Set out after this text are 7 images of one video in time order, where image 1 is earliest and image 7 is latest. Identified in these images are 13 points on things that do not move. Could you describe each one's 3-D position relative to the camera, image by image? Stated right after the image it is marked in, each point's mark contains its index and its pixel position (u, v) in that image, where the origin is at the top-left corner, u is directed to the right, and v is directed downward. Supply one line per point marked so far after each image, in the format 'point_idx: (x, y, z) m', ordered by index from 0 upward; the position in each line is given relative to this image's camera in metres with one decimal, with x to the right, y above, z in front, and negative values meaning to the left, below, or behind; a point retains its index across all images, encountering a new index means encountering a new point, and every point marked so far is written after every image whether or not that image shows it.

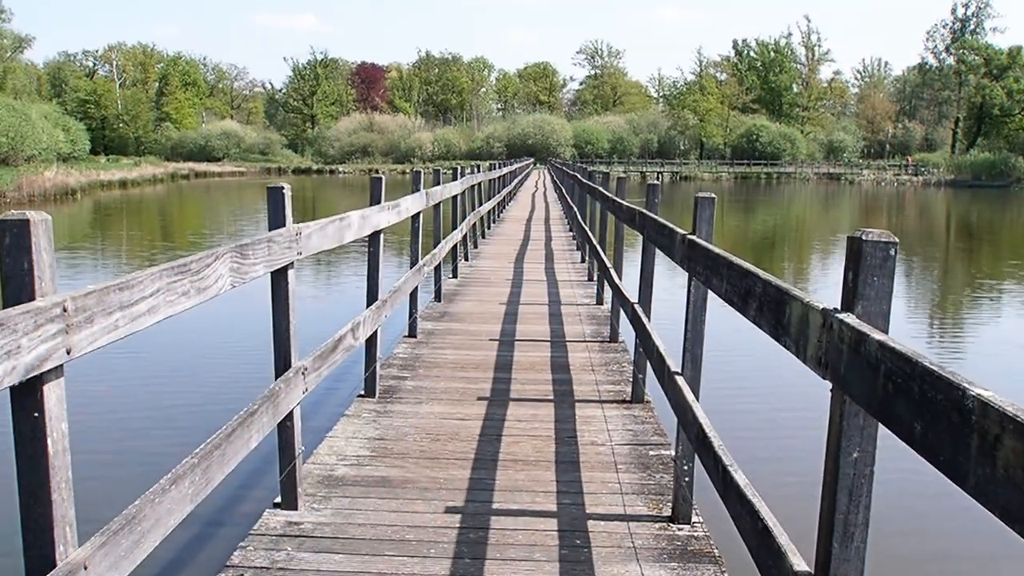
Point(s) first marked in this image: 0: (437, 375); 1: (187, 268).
0: (-0.5, -0.6, +5.3) m
1: (-0.9, +0.1, +2.2) m
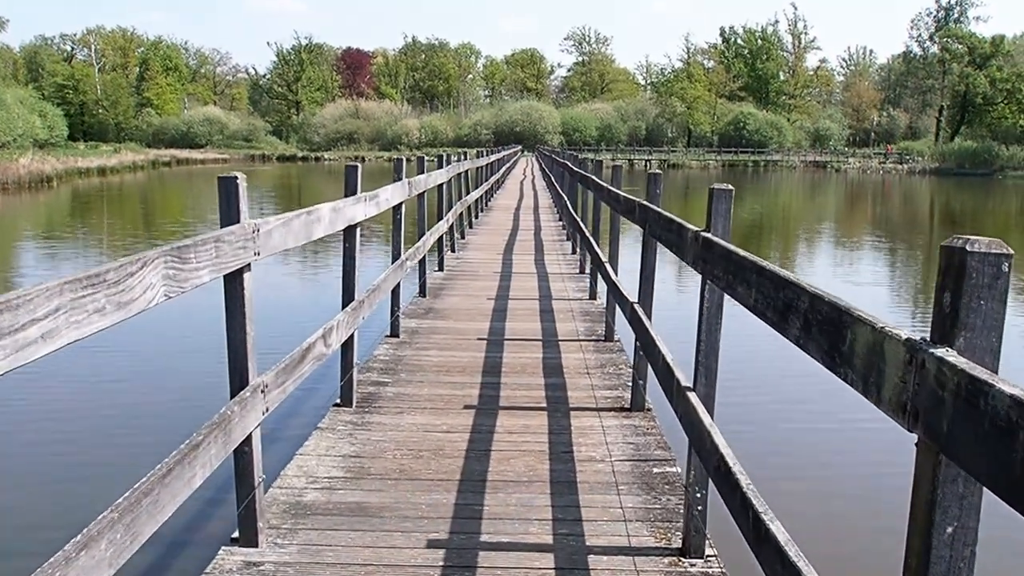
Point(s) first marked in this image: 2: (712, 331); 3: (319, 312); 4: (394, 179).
0: (-0.6, -0.6, +4.9) m
1: (-1.0, 0.0, +1.8) m
2: (+0.7, -0.2, +2.7) m
3: (-2.5, -0.2, +10.7) m
4: (-0.9, +0.9, +5.9) m
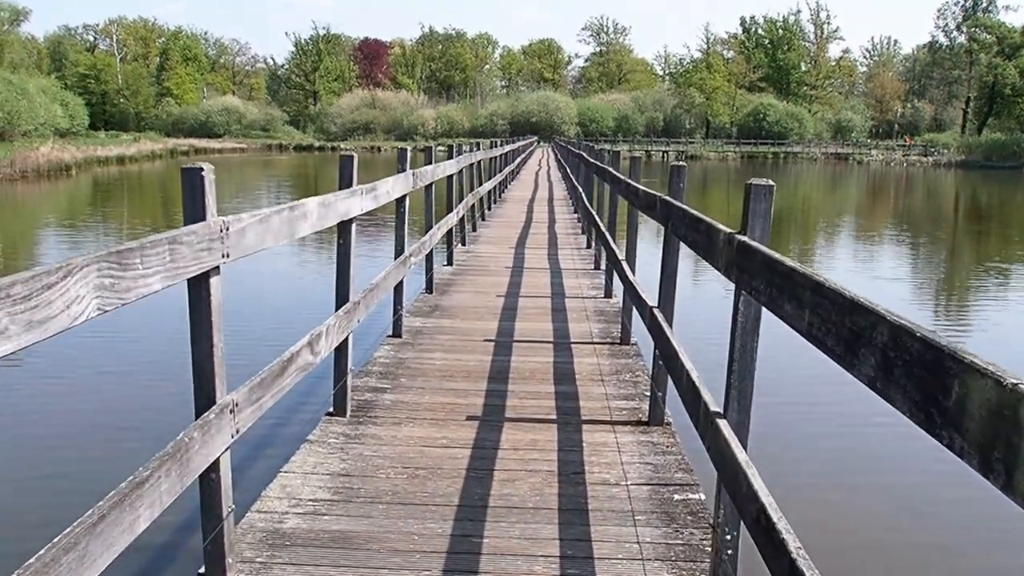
0: (-0.5, -0.6, +4.6) m
1: (-1.0, 0.0, +1.4) m
2: (+0.7, -0.2, +2.4) m
3: (-2.4, -0.1, +10.4) m
4: (-0.8, +0.9, +5.5) m
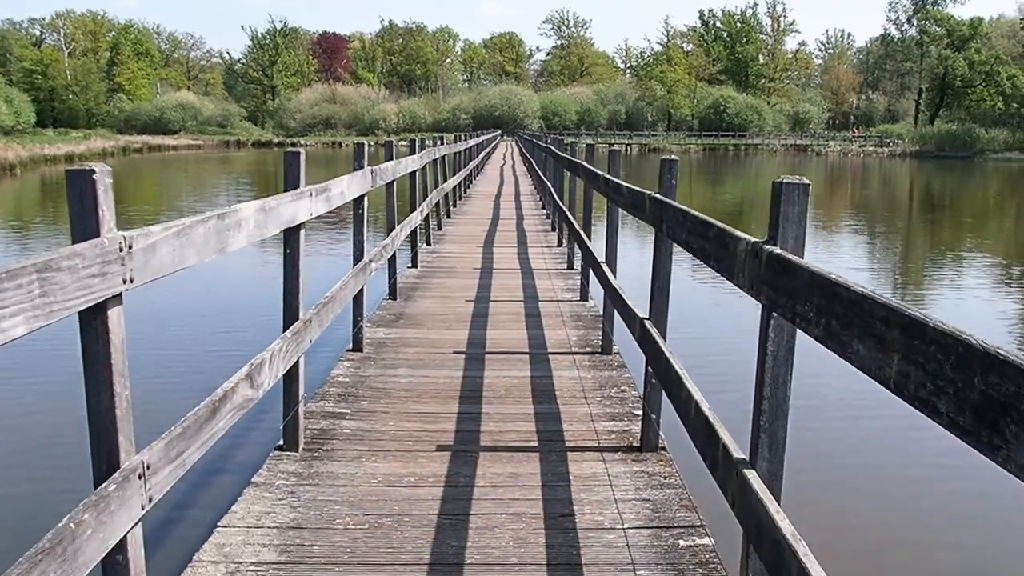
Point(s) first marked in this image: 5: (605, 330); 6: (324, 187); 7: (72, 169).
0: (-0.7, -0.7, +4.1) m
1: (-1.0, -0.1, +0.9) m
2: (+0.7, -0.2, +1.9) m
3: (-2.8, -0.1, +9.8) m
4: (-1.1, +0.8, +5.0) m
5: (+0.6, -0.3, +5.1) m
6: (-0.9, +0.5, +3.8) m
7: (-1.1, +0.3, +1.9) m
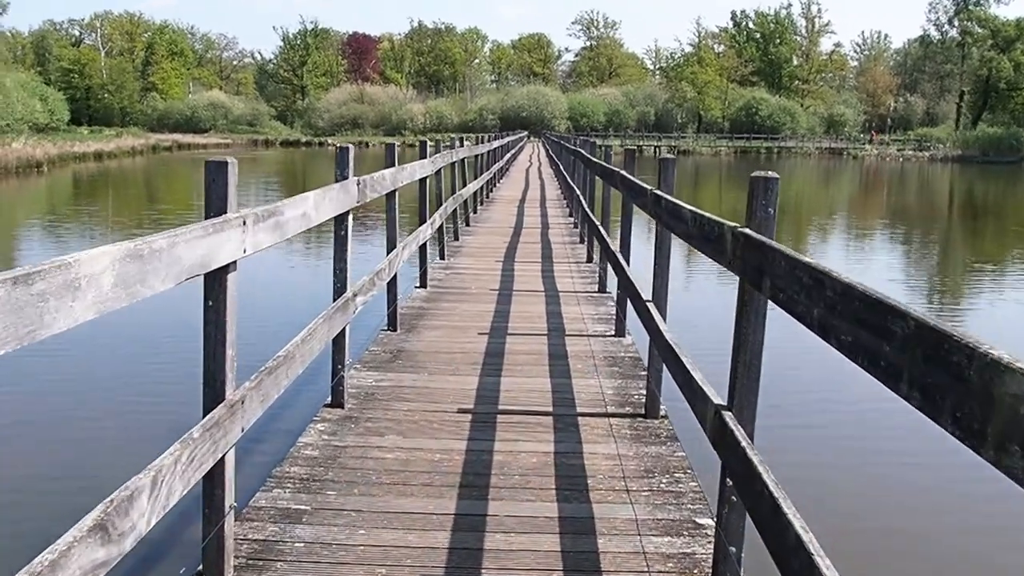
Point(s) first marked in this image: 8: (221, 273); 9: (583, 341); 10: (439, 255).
0: (-0.6, -0.9, +3.0) m
1: (-1.0, -0.3, -0.1) m
2: (+0.7, -0.5, +0.8) m
3: (-2.5, -0.3, +8.8) m
4: (-0.9, +0.6, +4.0) m
5: (+0.7, -0.5, +4.0) m
6: (-0.9, +0.3, +2.7) m
7: (-1.1, +0.1, +0.9) m
8: (-1.0, 0.0, +2.4) m
9: (+0.5, -0.4, +5.4) m
10: (-0.8, +0.4, +8.4) m
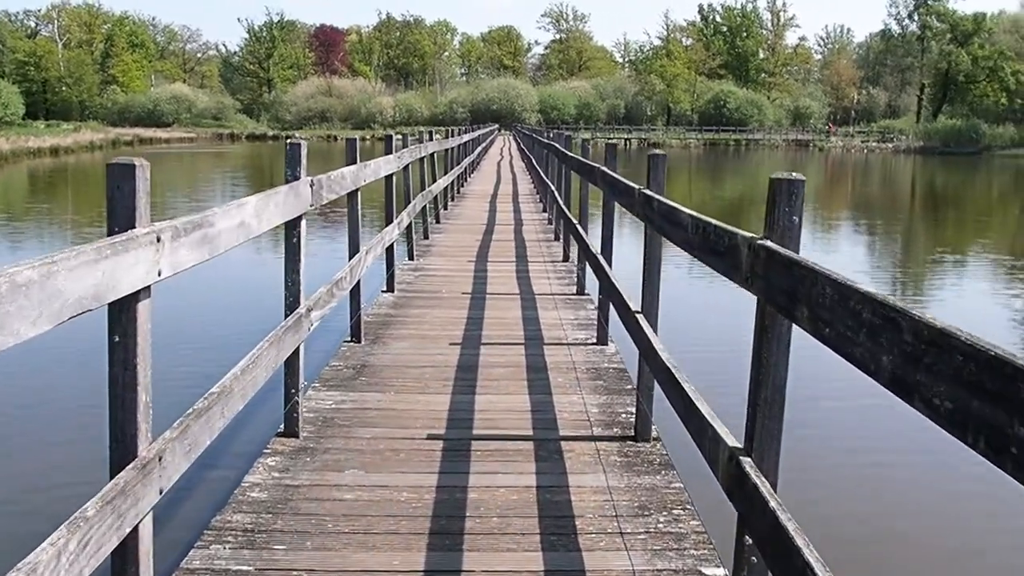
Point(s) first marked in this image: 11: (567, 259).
0: (-0.7, -1.0, +2.6) m
1: (-1.0, -0.4, -0.5) m
2: (+0.7, -0.6, +0.5) m
3: (-2.8, -0.4, +8.3) m
4: (-1.1, +0.5, +3.5) m
5: (+0.6, -0.6, +3.6) m
6: (-0.9, +0.2, +2.3) m
7: (-1.1, 0.0, +0.4) m
8: (-1.0, 0.0, +2.0) m
9: (+0.3, -0.4, +5.0) m
10: (-1.1, +0.3, +8.0) m
11: (+0.6, +0.3, +8.1) m
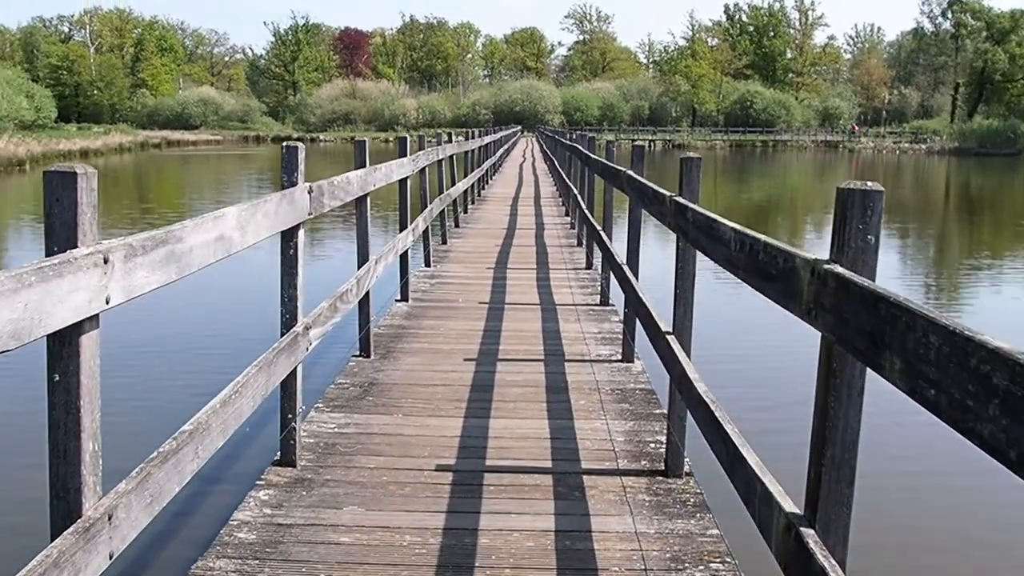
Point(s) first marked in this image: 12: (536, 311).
0: (-0.7, -1.0, +2.3) m
1: (-1.0, -0.5, -0.9) m
2: (+0.7, -0.6, +0.1) m
3: (-2.6, -0.5, +8.0) m
4: (-1.0, +0.5, +3.2) m
5: (+0.7, -0.7, +3.2) m
6: (-0.9, +0.1, +2.0) m
7: (-1.1, -0.1, +0.1) m
8: (-1.0, -0.1, +1.7) m
9: (+0.5, -0.5, +4.6) m
10: (-0.9, +0.3, +7.7) m
11: (+0.8, +0.2, +7.8) m
12: (+0.2, -0.2, +6.0) m
